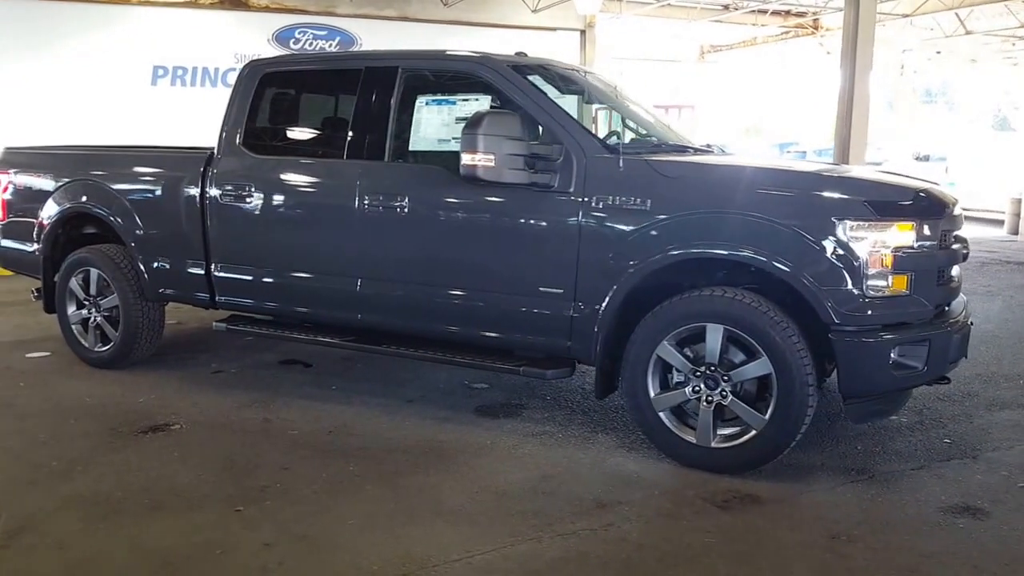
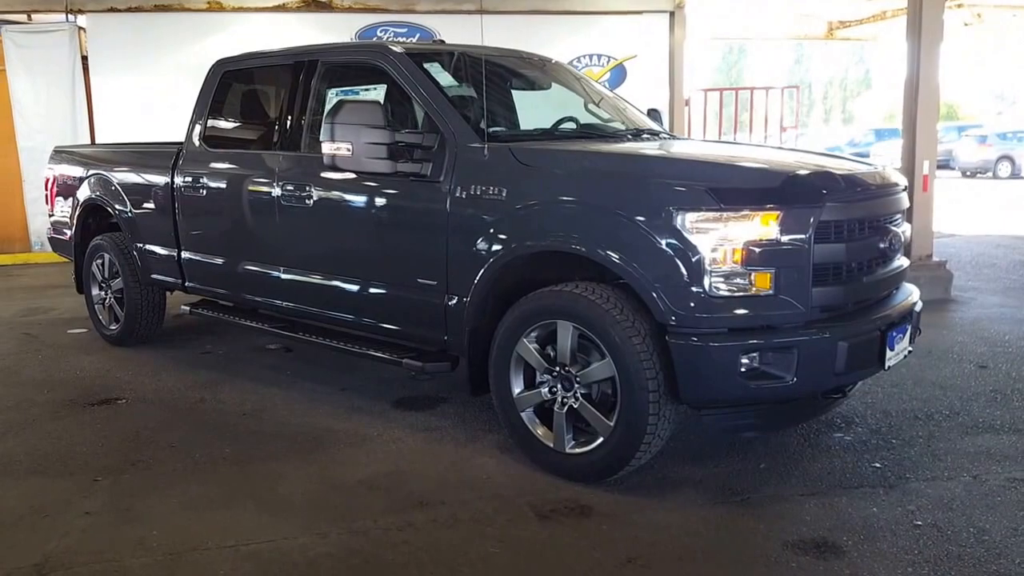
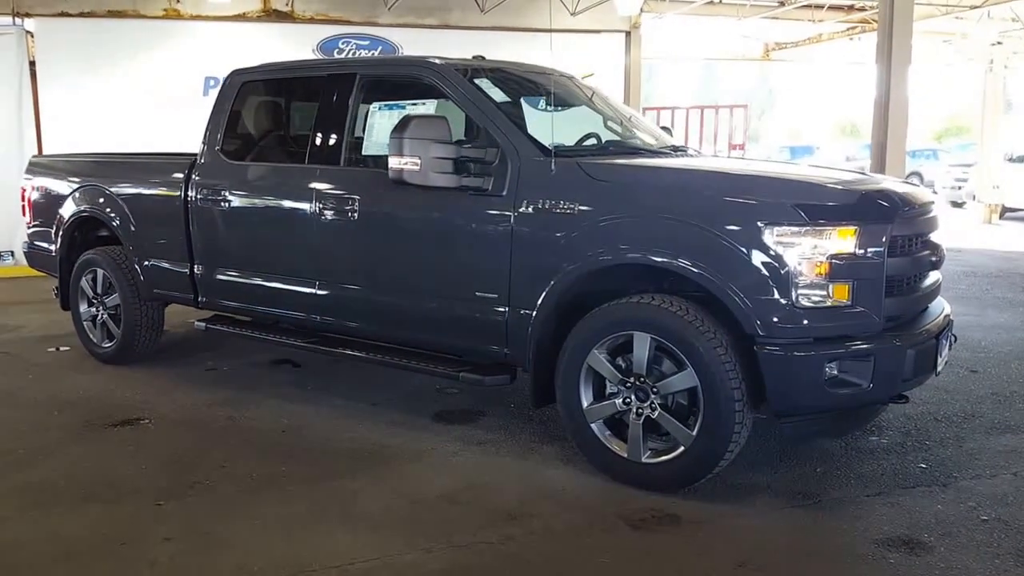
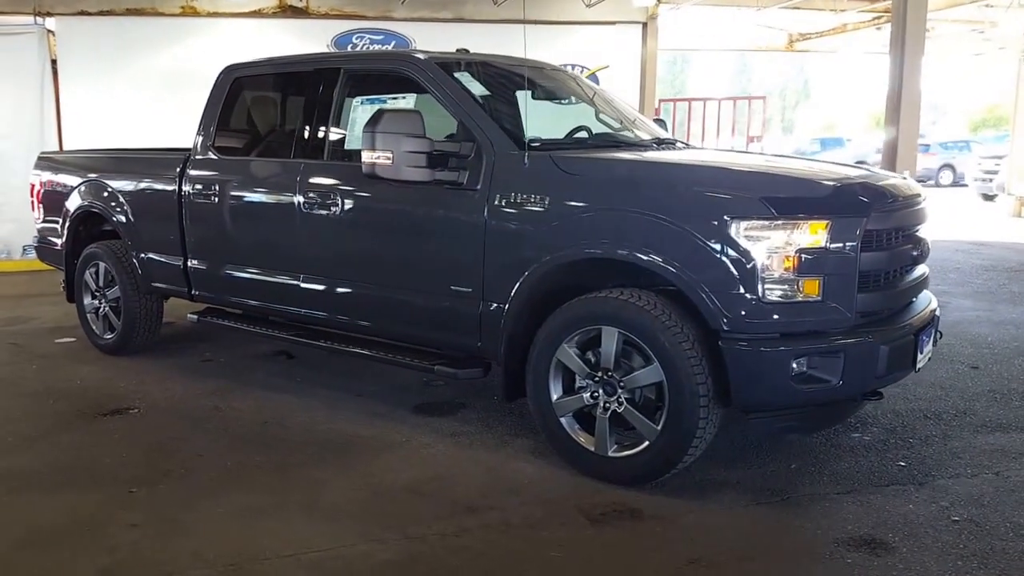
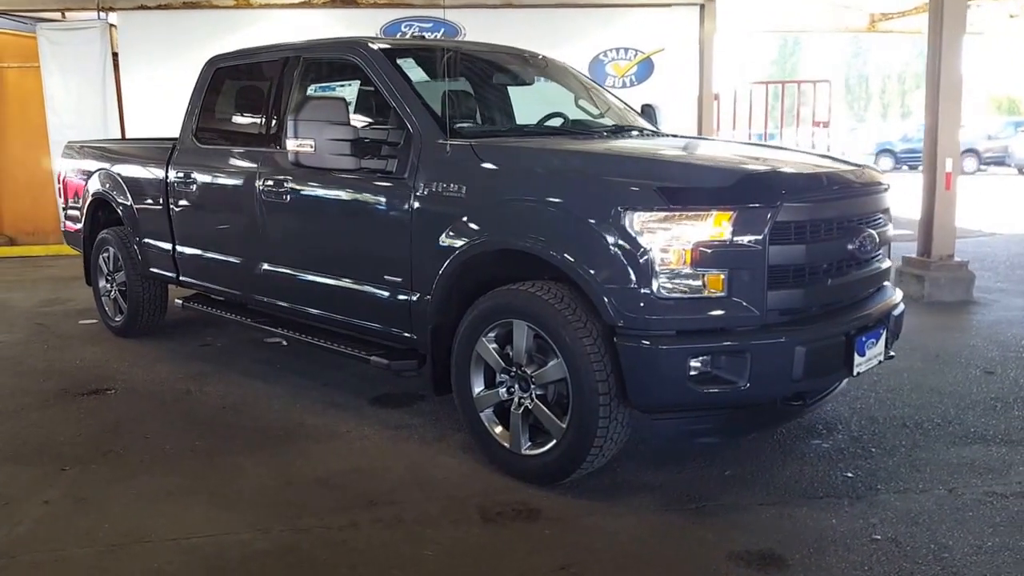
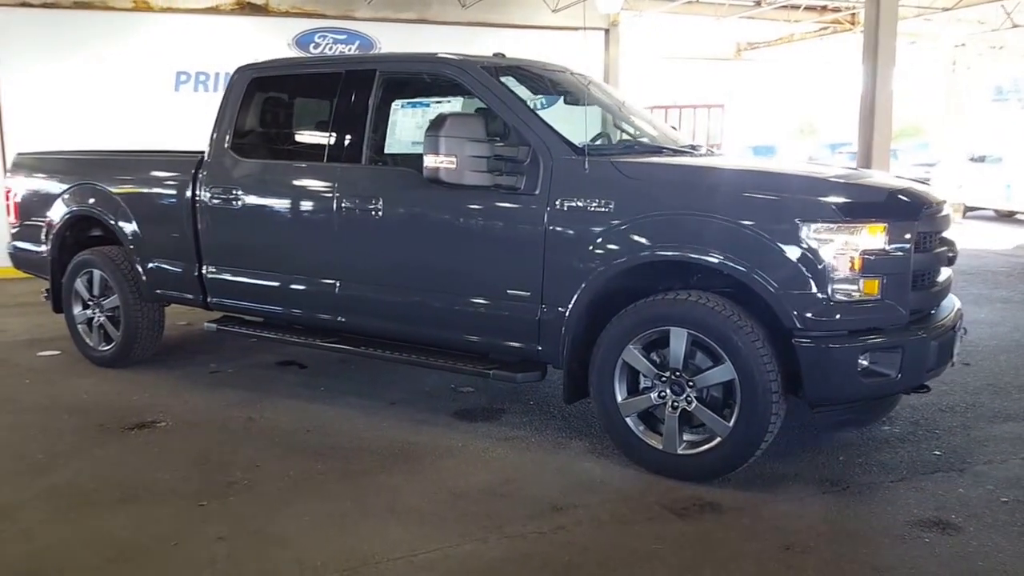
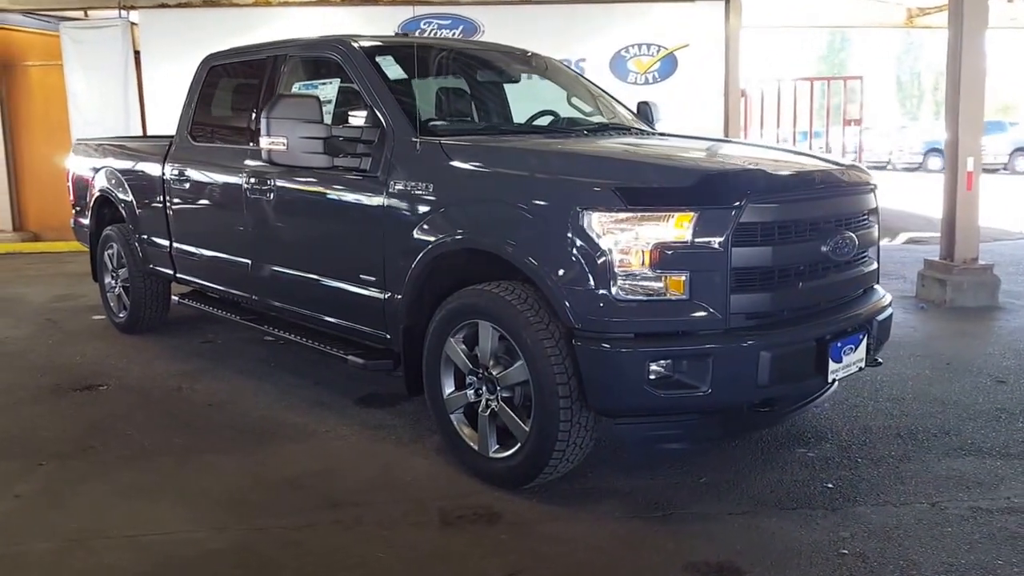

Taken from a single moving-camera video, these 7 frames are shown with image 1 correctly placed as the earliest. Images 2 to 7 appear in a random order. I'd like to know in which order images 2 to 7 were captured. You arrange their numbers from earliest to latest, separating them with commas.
6, 3, 4, 2, 5, 7
